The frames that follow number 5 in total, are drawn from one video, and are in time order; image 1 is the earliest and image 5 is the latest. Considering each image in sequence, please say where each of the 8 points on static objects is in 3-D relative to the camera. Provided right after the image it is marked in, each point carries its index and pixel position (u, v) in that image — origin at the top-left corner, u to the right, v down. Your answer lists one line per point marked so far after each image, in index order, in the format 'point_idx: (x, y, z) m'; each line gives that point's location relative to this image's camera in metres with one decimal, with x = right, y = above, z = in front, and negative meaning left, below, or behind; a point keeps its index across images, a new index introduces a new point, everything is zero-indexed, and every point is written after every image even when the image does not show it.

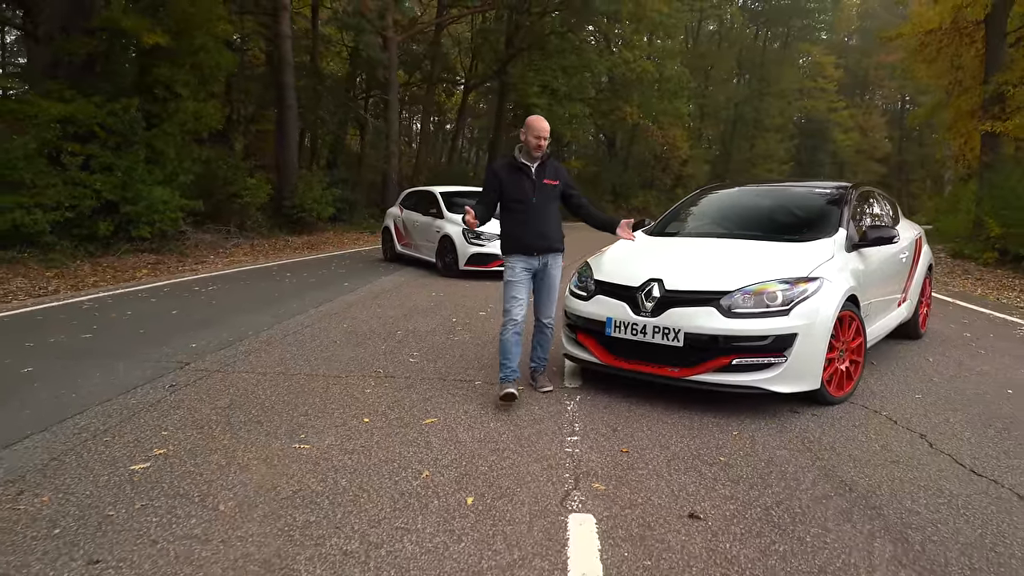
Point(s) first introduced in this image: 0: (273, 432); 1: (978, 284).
0: (-1.3, -0.8, +4.1) m
1: (+7.9, +0.1, +12.2) m
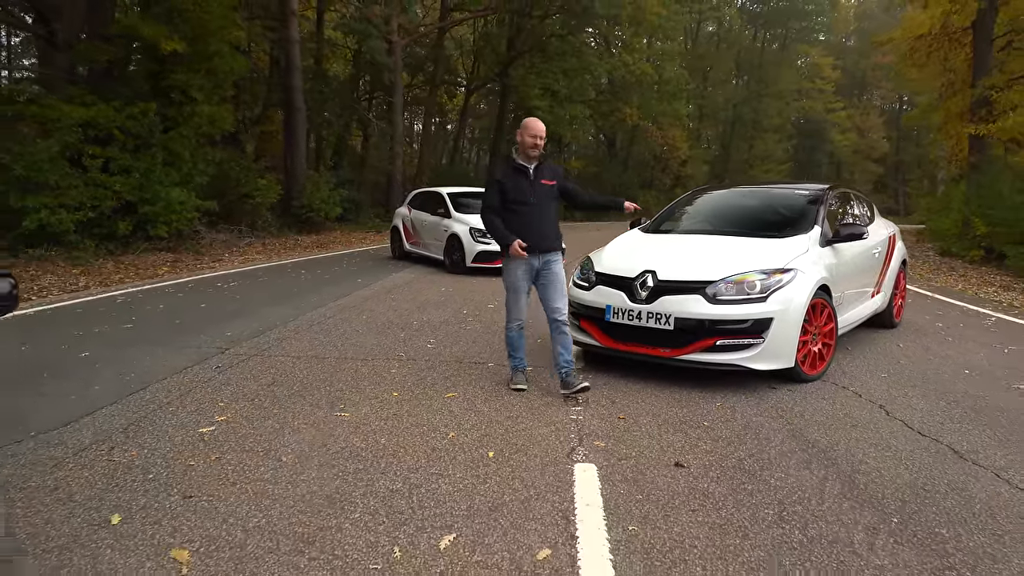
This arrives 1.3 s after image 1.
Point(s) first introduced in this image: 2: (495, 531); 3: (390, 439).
0: (-1.3, -0.7, +4.7) m
1: (+8.0, +0.1, +12.8) m
2: (-0.1, -1.0, +2.9) m
3: (-0.7, -0.8, +4.0) m
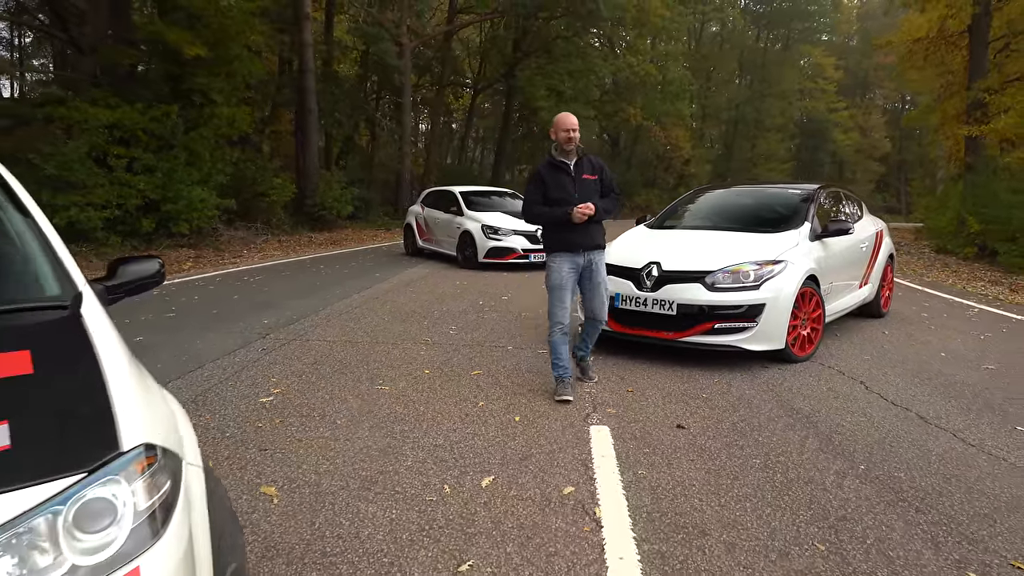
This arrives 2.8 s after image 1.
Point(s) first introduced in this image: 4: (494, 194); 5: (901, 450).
0: (-1.1, -0.7, +5.3) m
1: (+8.2, +0.2, +13.3) m
2: (+0.1, -0.9, +3.5) m
3: (-0.5, -0.8, +4.6) m
4: (-0.3, +1.8, +14.0) m
5: (+2.0, -0.8, +3.8) m
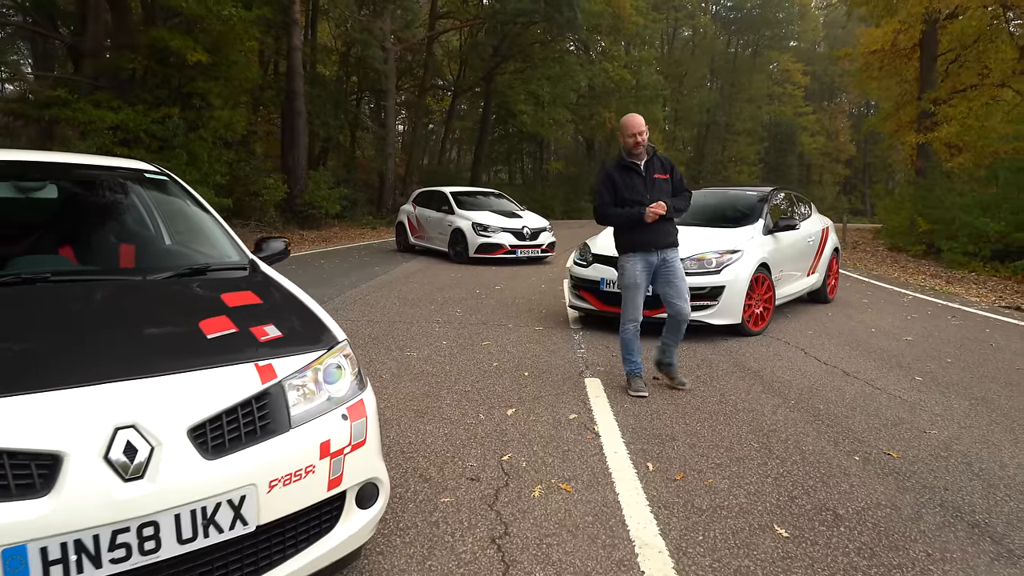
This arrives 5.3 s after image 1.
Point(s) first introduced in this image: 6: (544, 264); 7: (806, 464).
0: (-1.1, -0.5, +6.3) m
1: (+7.9, +0.4, +14.7) m
2: (+0.2, -0.8, +4.6) m
3: (-0.5, -0.6, +5.7) m
4: (-0.6, +2.0, +15.0) m
5: (+2.1, -0.7, +4.9) m
6: (+0.6, +0.5, +13.7) m
7: (+1.5, -0.9, +3.6) m
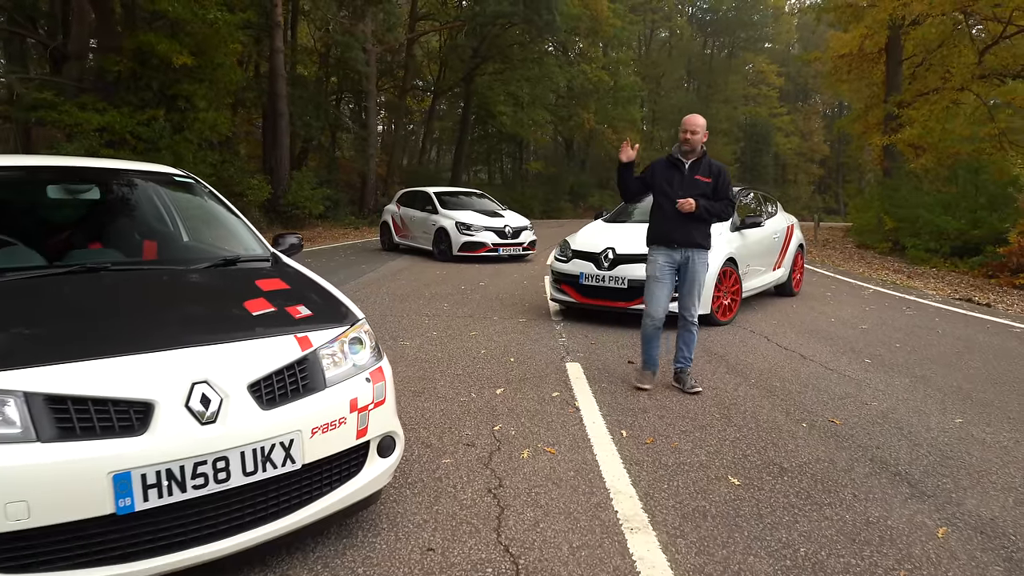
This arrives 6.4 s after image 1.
0: (-1.2, -0.5, +6.7) m
1: (+7.6, +0.5, +15.4) m
2: (+0.1, -0.7, +5.1) m
3: (-0.6, -0.6, +6.1) m
4: (-1.0, +2.0, +15.5) m
5: (+2.0, -0.6, +5.4) m
6: (+0.3, +0.5, +14.2) m
7: (+1.4, -0.8, +4.1) m
